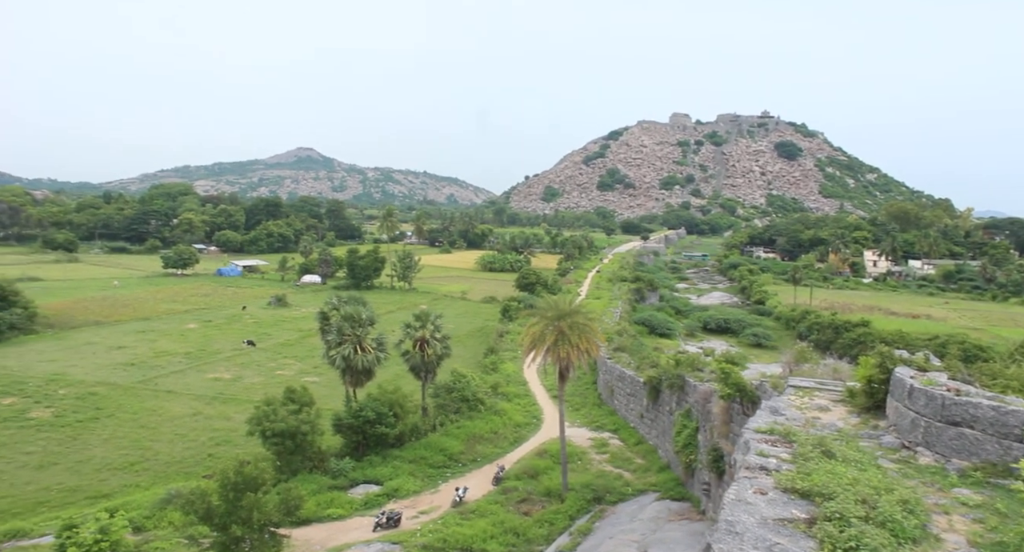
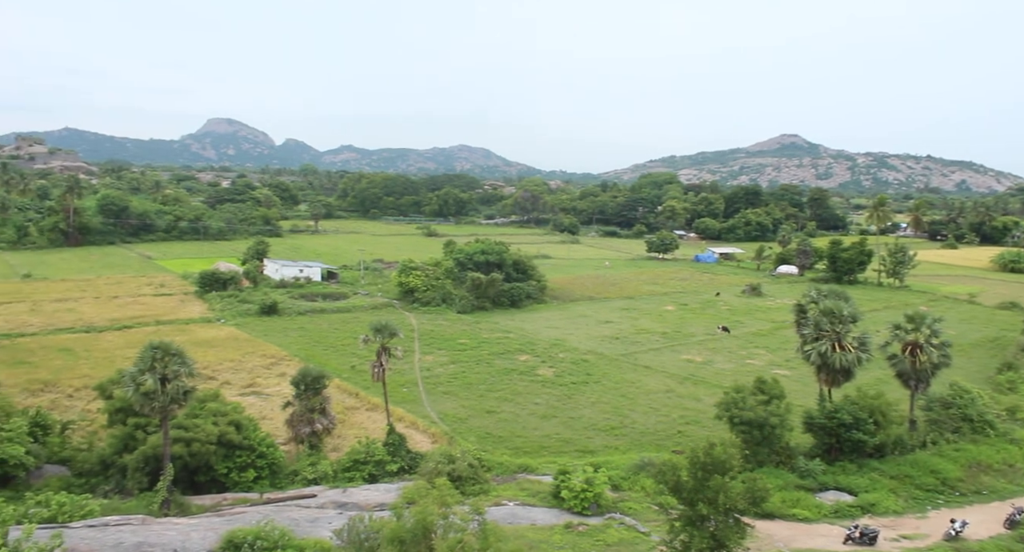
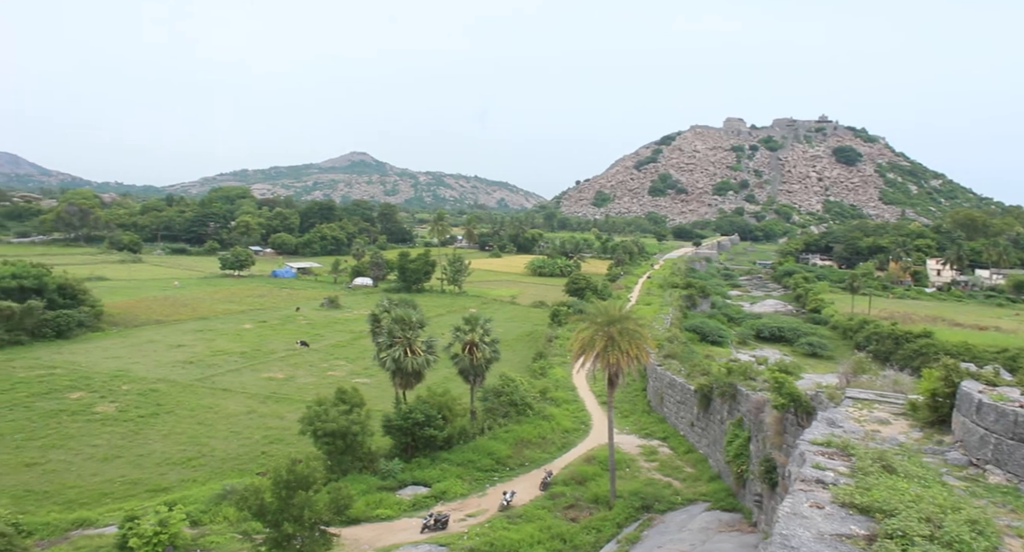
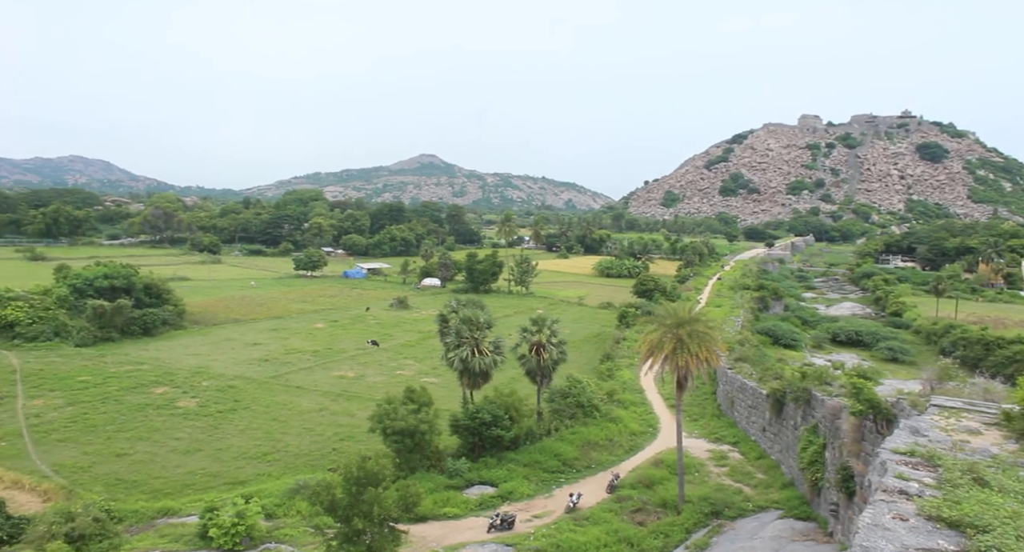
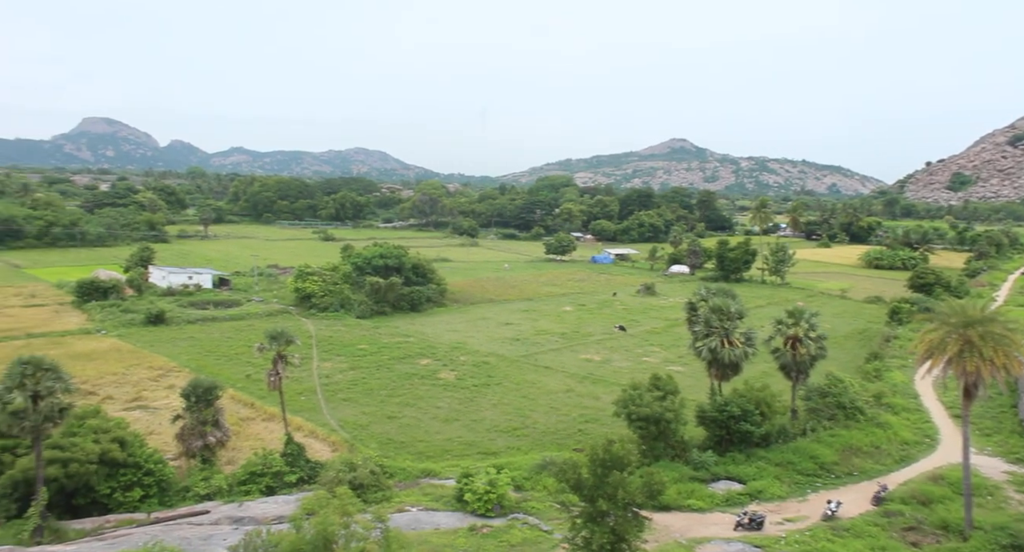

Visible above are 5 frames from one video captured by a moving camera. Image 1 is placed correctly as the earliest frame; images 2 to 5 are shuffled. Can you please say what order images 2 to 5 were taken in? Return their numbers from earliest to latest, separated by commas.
3, 4, 5, 2
